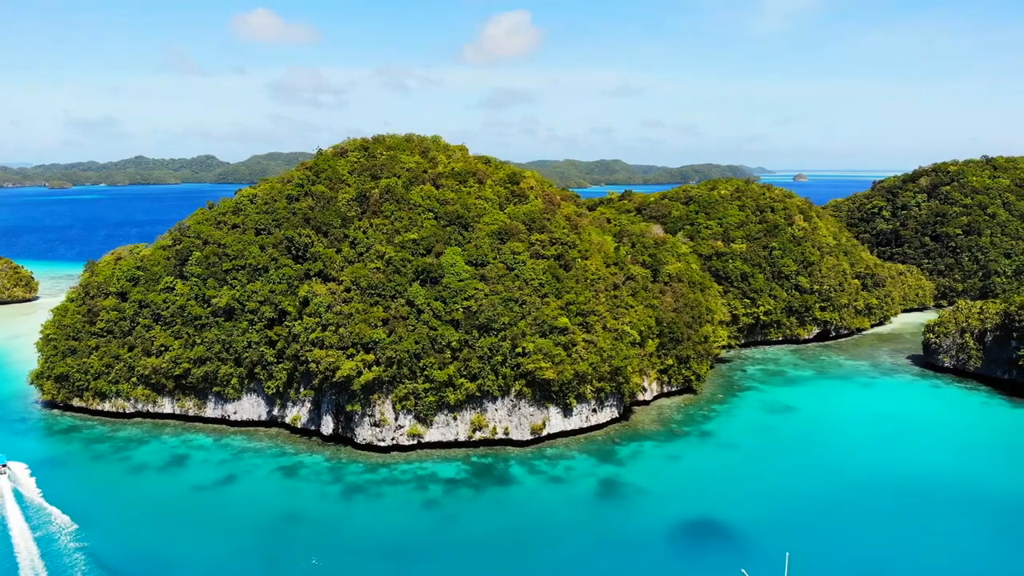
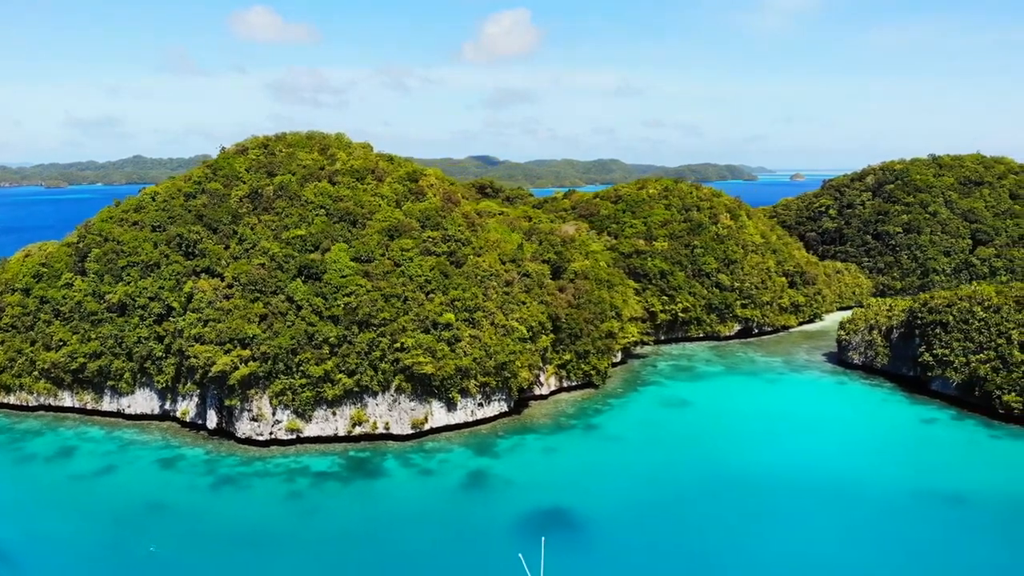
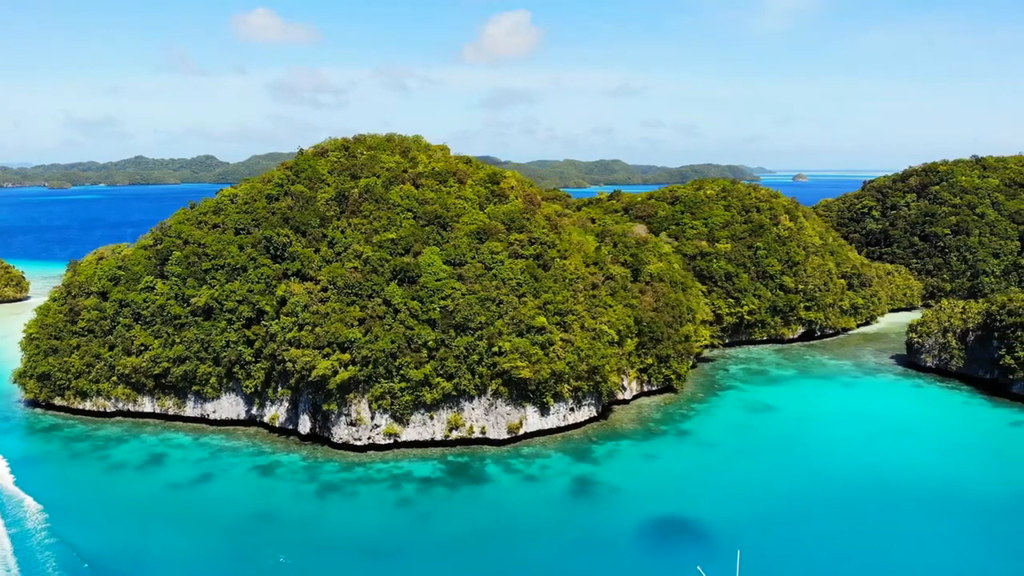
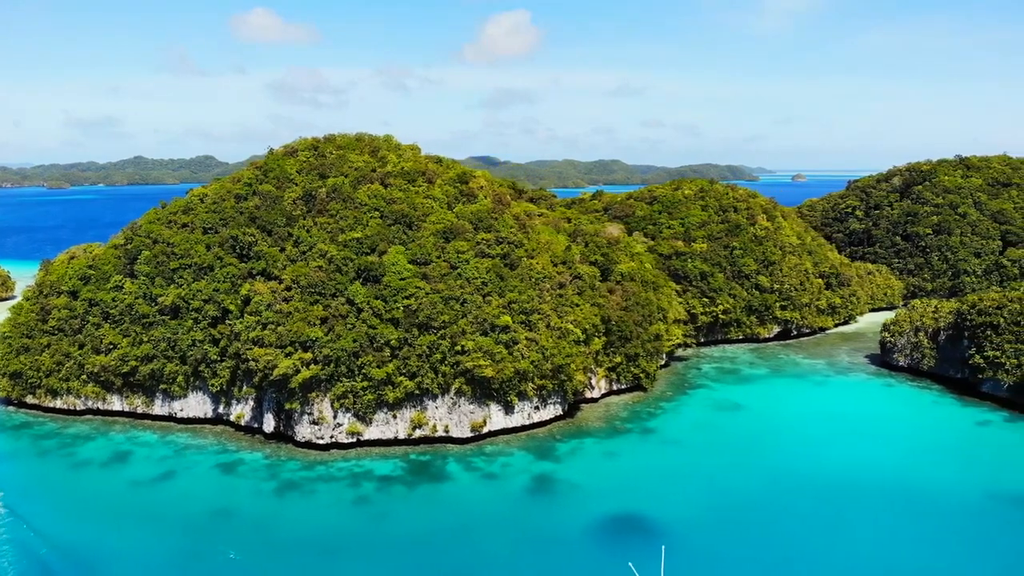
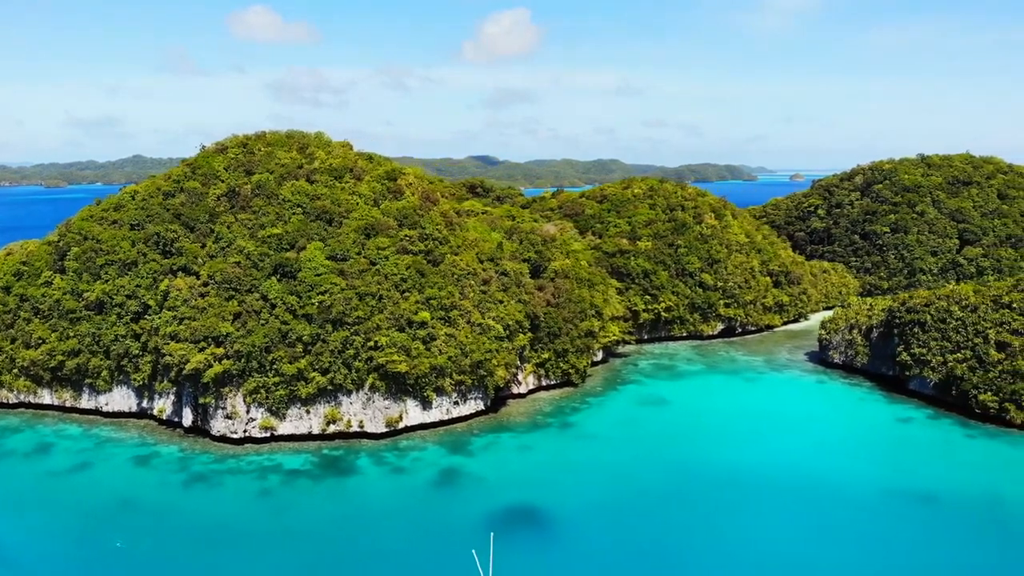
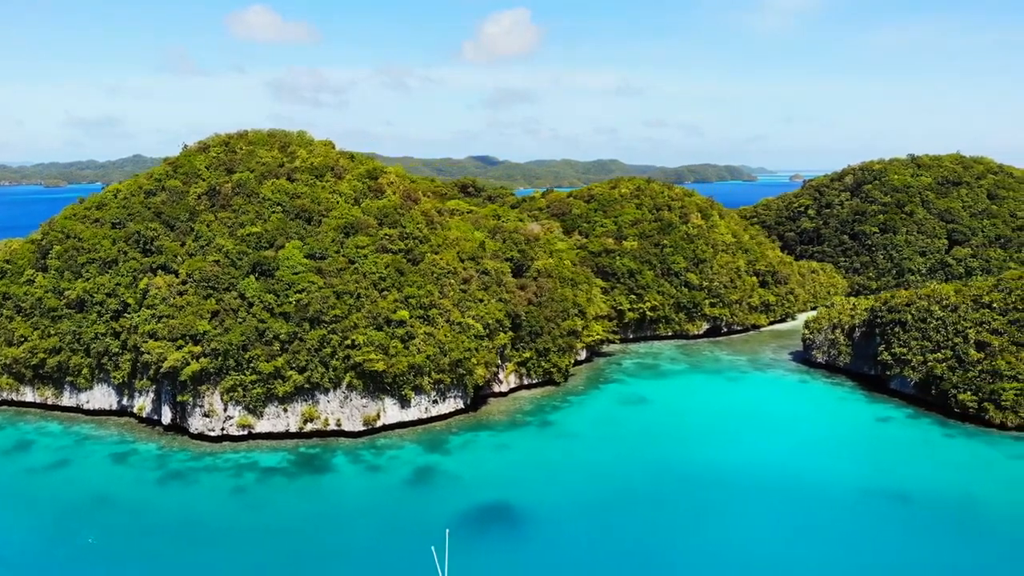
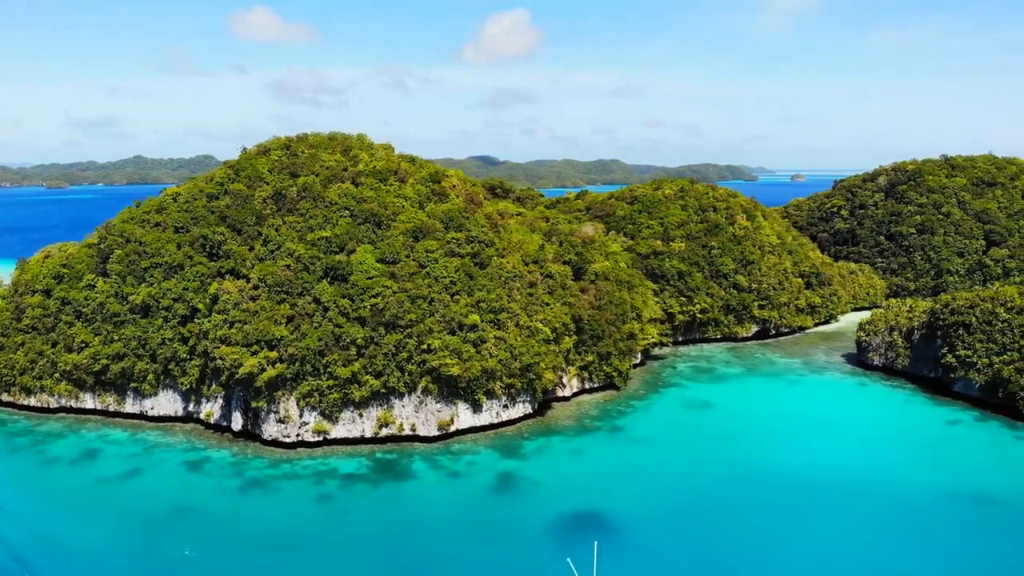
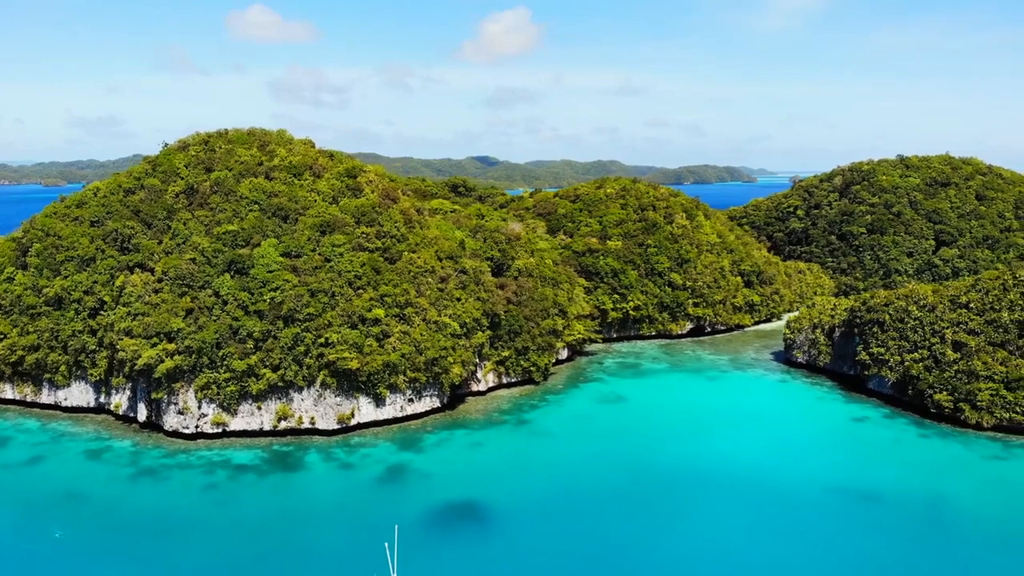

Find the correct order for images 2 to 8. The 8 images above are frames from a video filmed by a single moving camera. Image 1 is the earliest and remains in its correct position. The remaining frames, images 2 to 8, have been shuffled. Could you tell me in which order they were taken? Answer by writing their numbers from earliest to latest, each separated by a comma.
3, 4, 7, 2, 5, 6, 8
